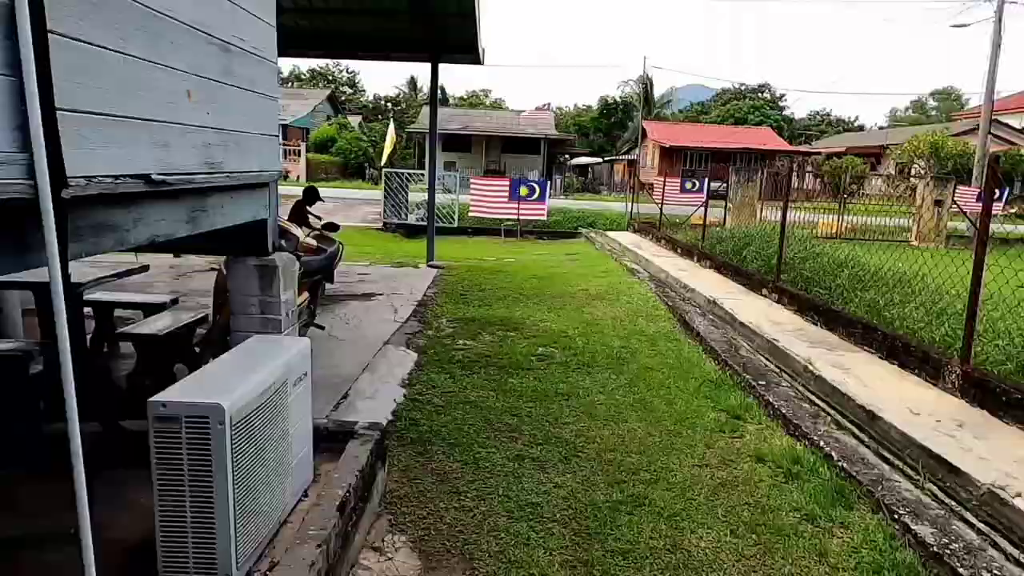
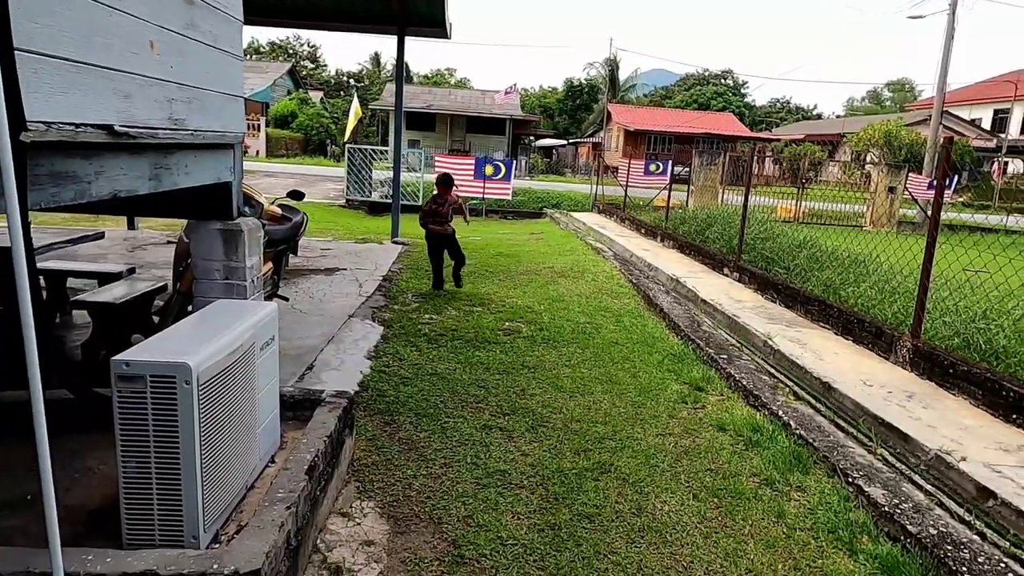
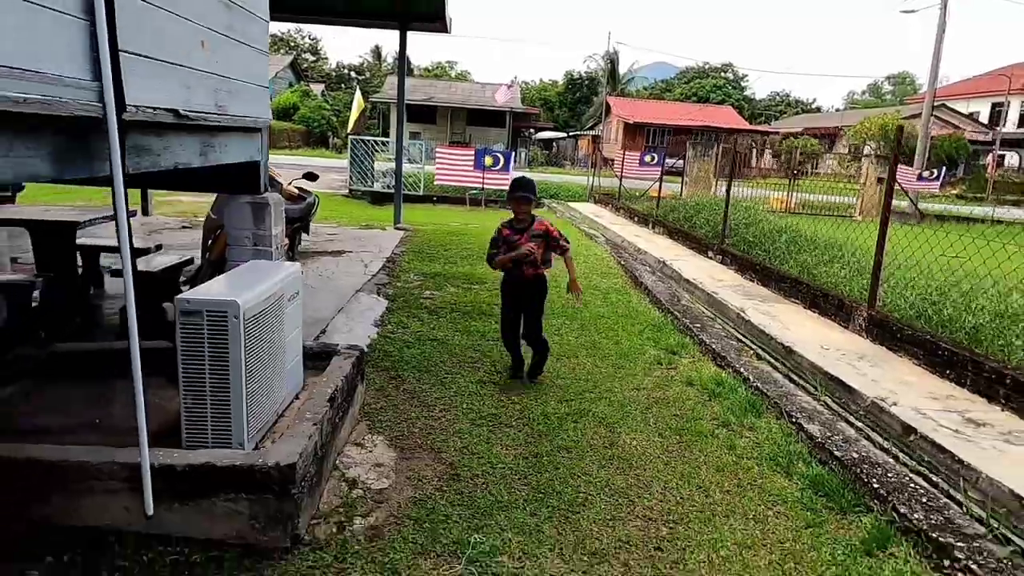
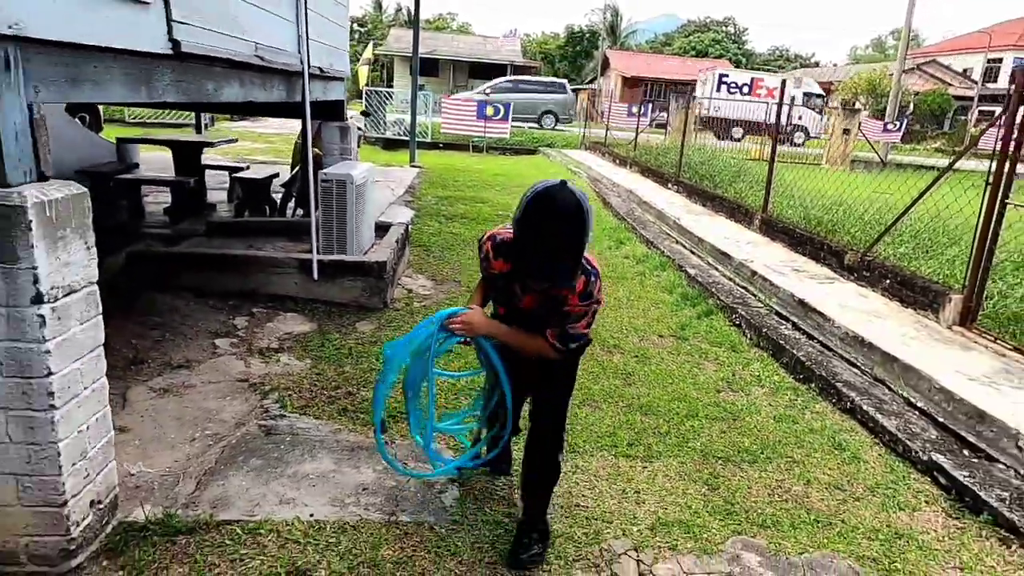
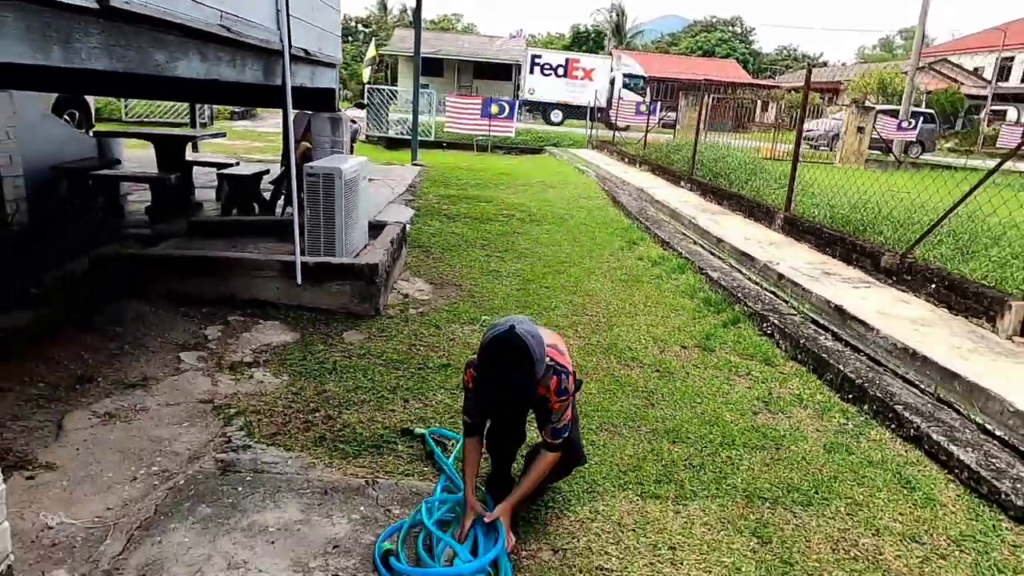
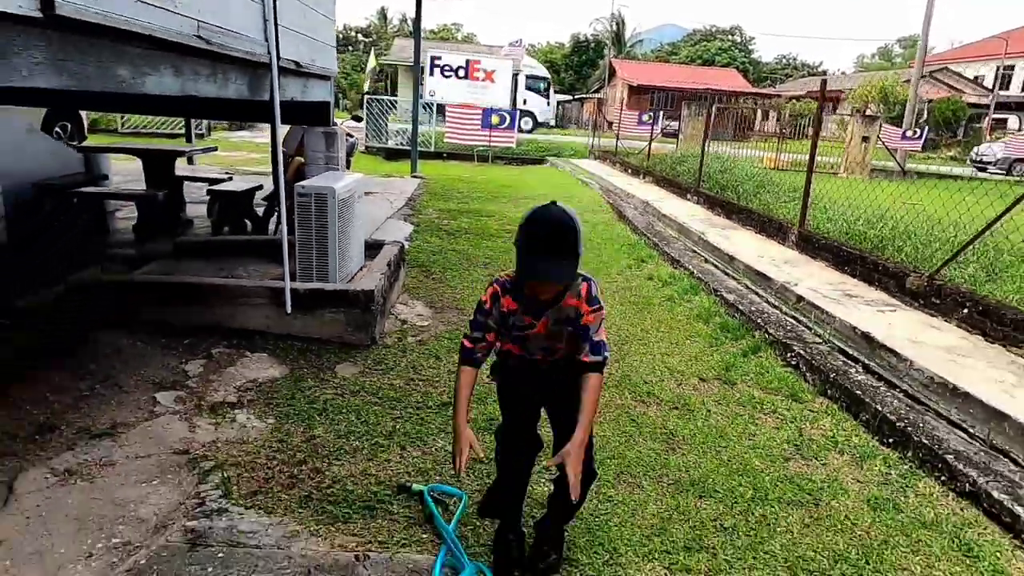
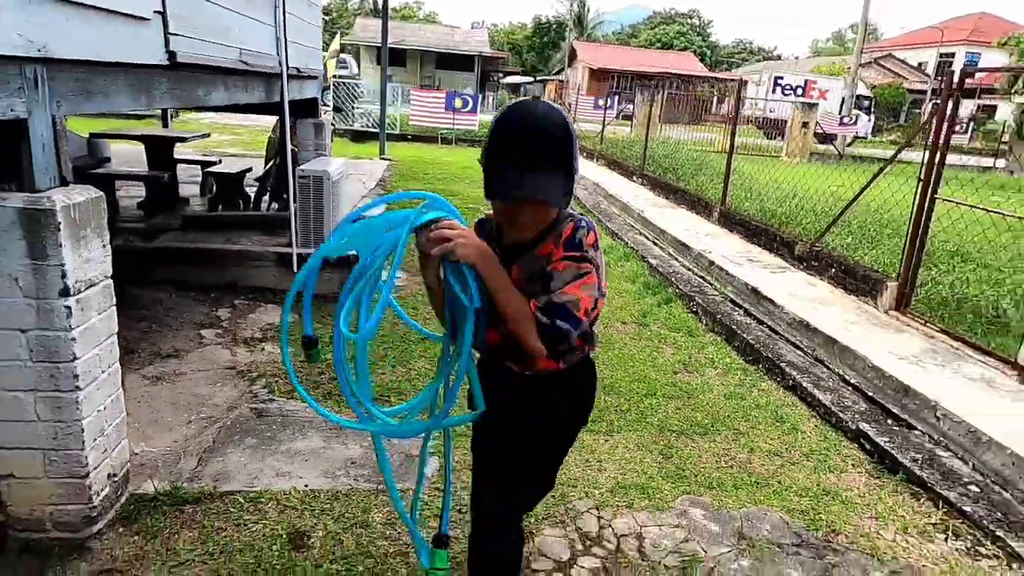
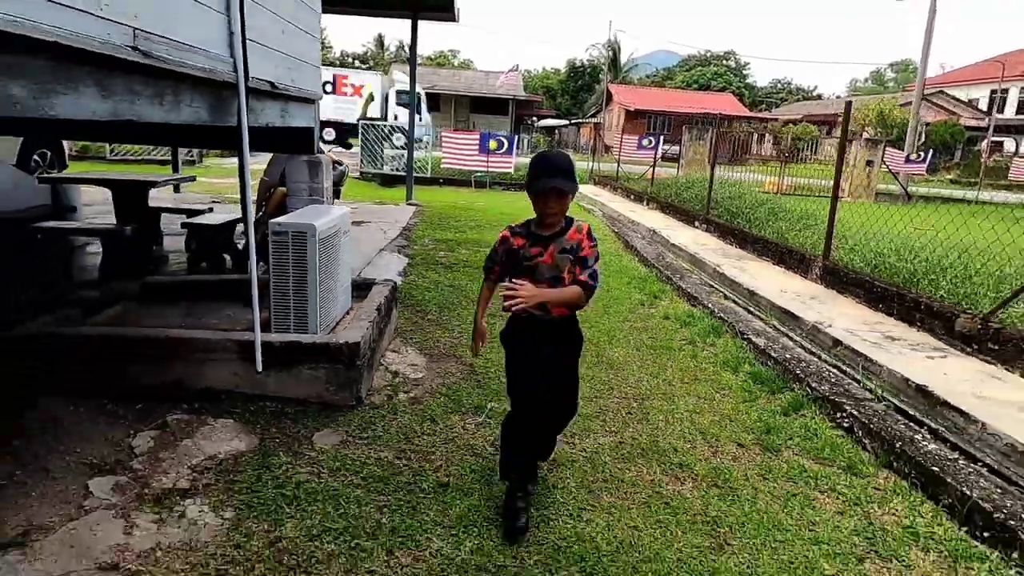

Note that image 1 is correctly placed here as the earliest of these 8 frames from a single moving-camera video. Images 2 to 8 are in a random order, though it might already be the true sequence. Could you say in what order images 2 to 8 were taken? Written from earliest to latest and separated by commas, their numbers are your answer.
2, 3, 8, 6, 5, 4, 7
